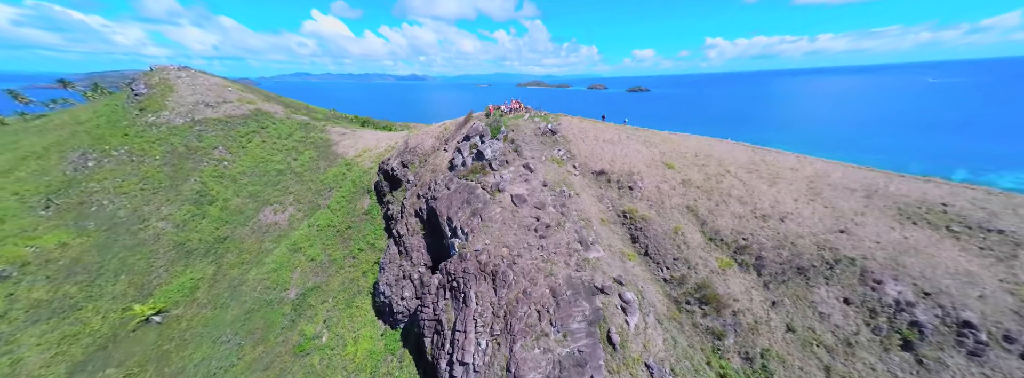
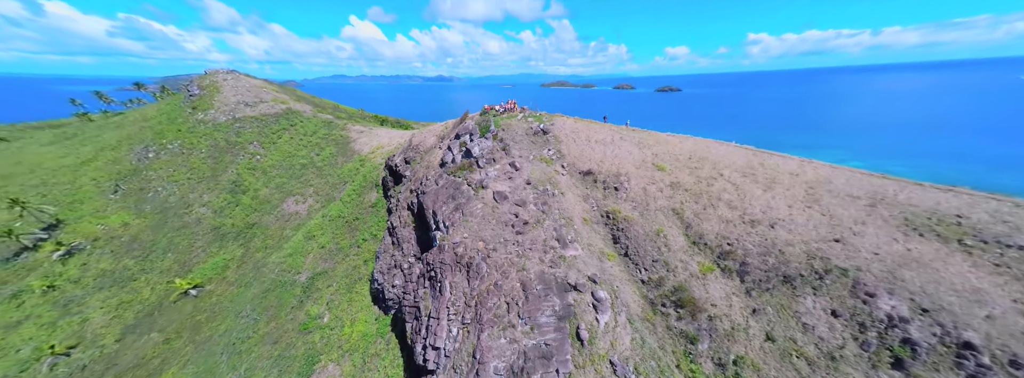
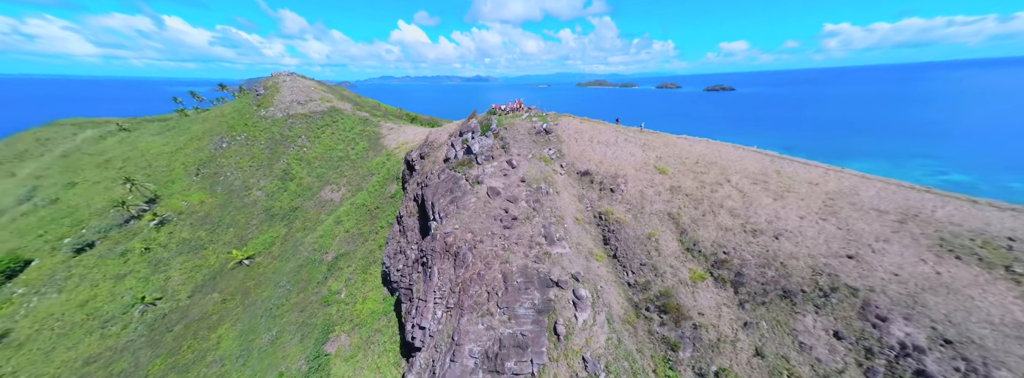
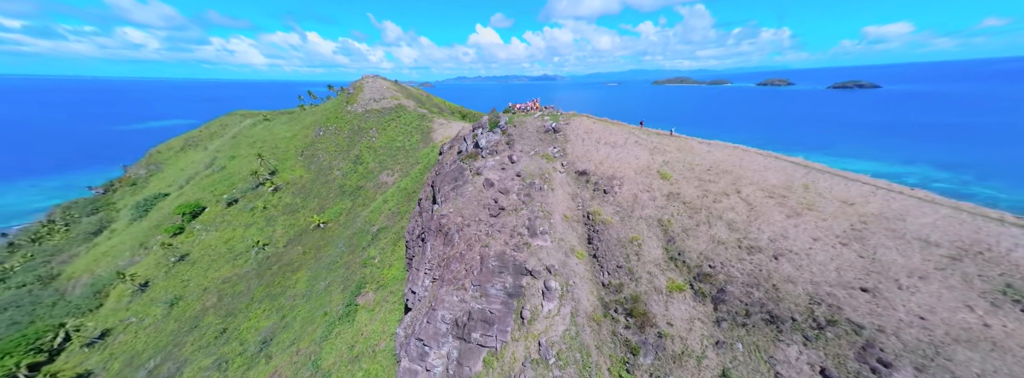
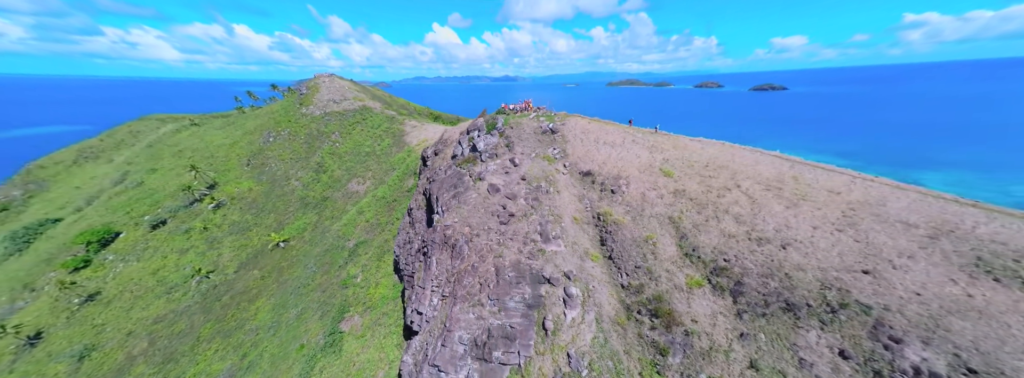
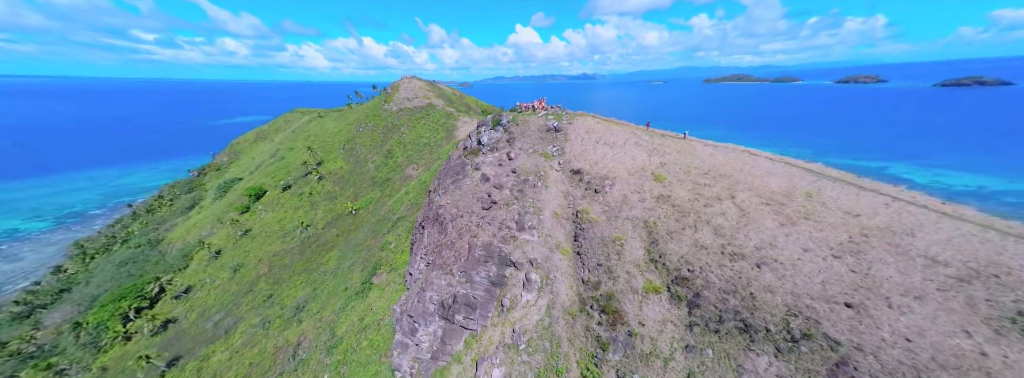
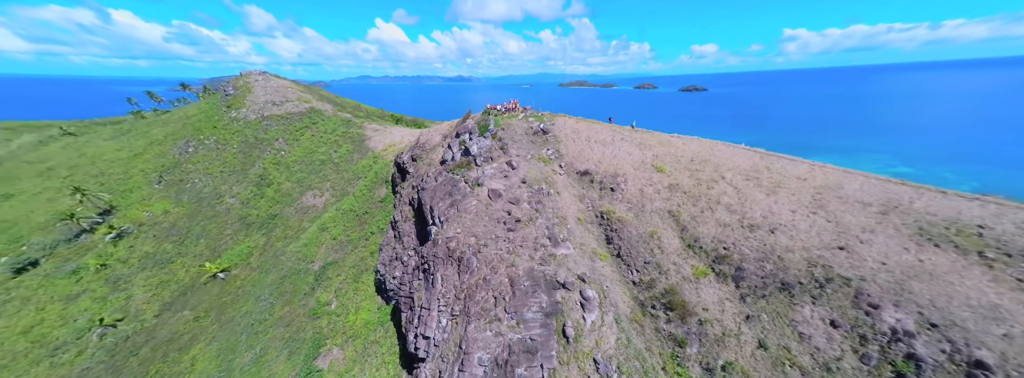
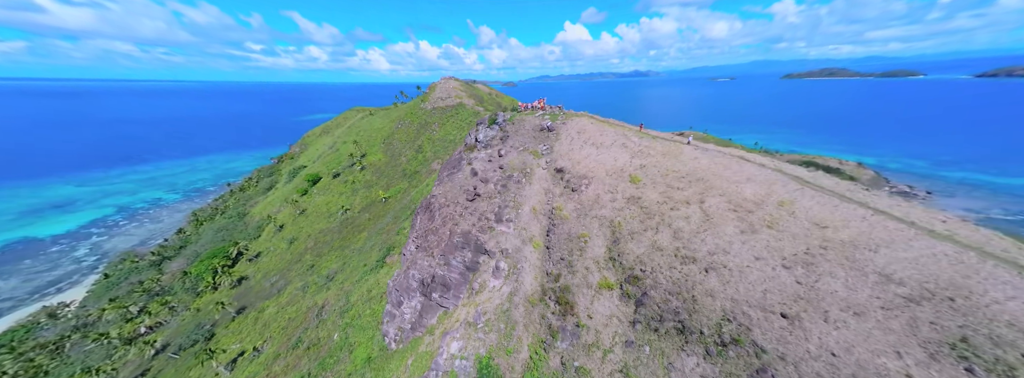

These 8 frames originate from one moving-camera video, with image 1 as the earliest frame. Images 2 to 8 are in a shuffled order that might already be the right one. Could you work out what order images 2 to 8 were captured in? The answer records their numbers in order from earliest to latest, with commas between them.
2, 7, 3, 5, 4, 6, 8
